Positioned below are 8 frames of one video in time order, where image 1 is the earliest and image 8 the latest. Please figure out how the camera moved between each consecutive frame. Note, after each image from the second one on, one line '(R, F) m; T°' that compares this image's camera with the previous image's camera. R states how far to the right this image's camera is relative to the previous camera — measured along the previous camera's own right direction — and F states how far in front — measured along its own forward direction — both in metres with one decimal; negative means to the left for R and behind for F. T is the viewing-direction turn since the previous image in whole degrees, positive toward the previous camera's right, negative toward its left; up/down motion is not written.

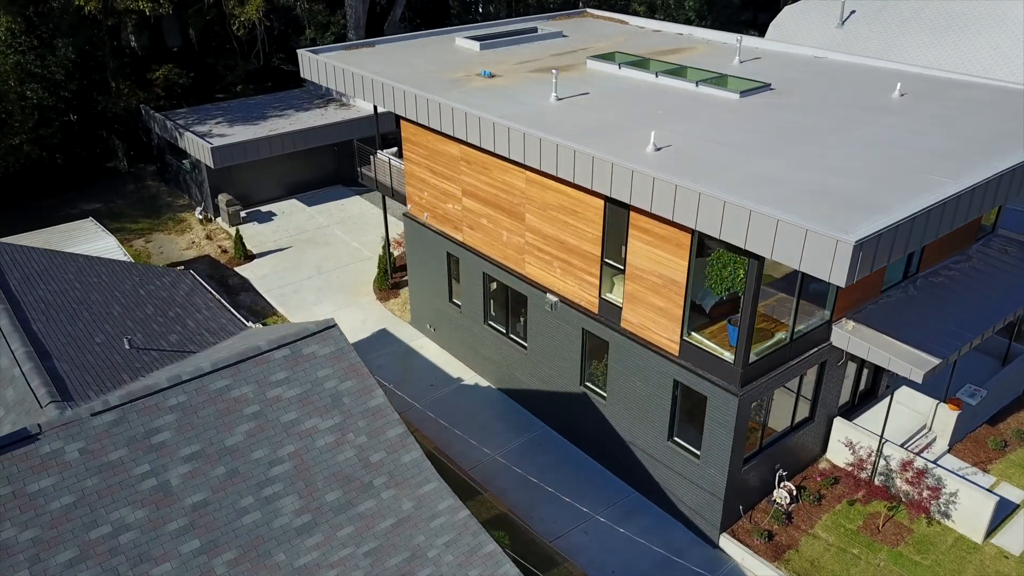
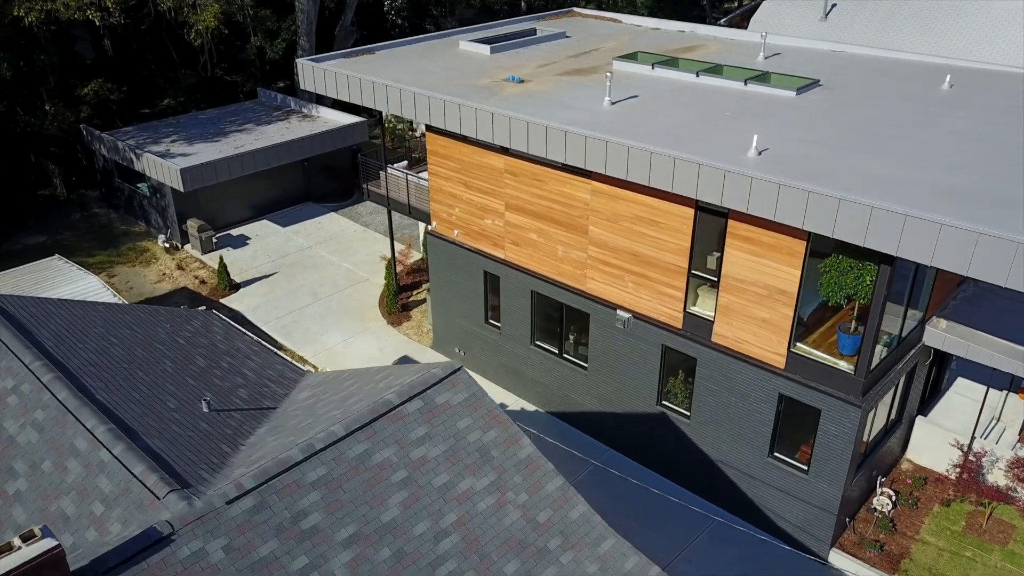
(-2.8, +1.2) m; +7°
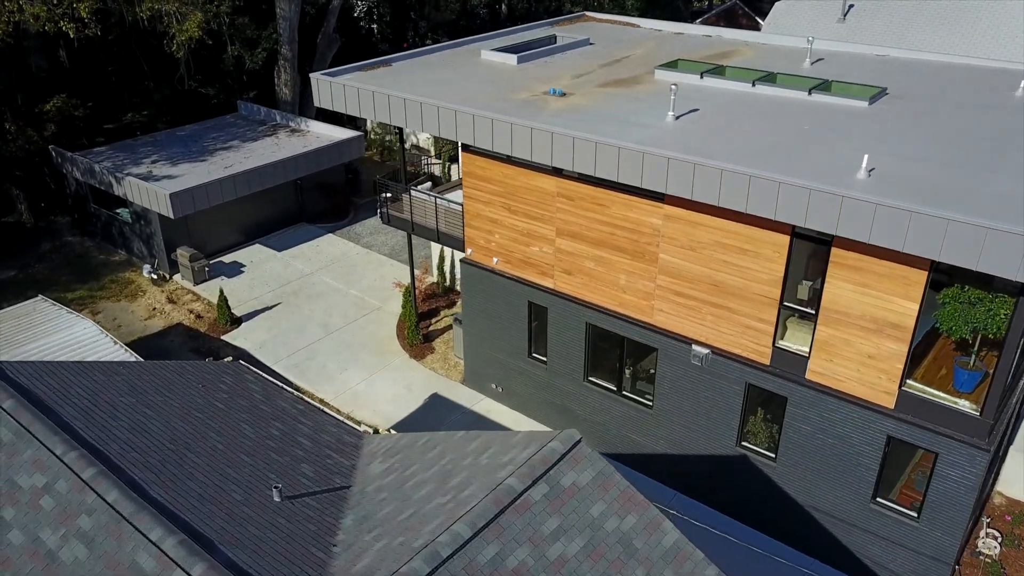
(-1.7, +1.4) m; +3°
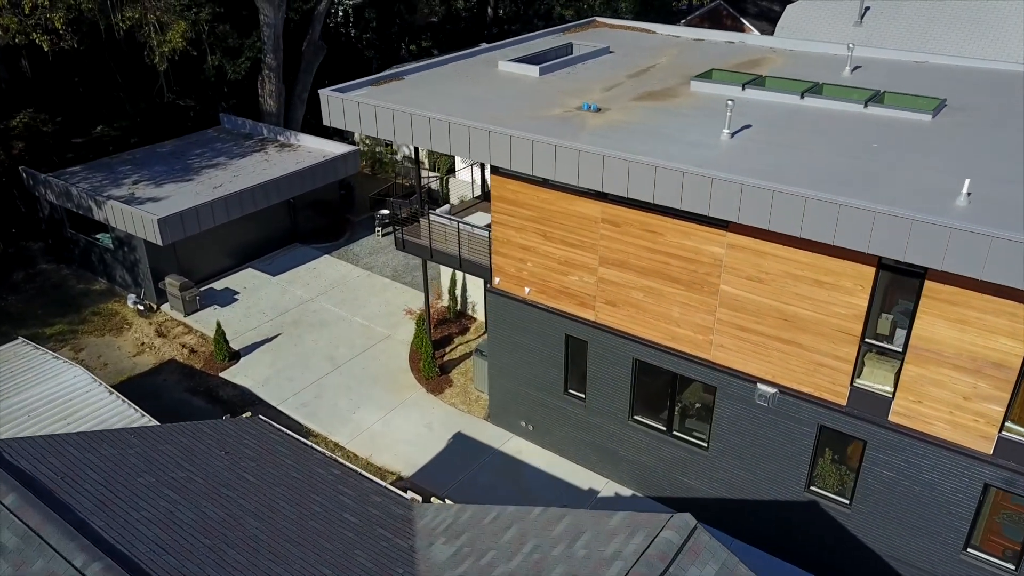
(-1.1, +1.2) m; +2°
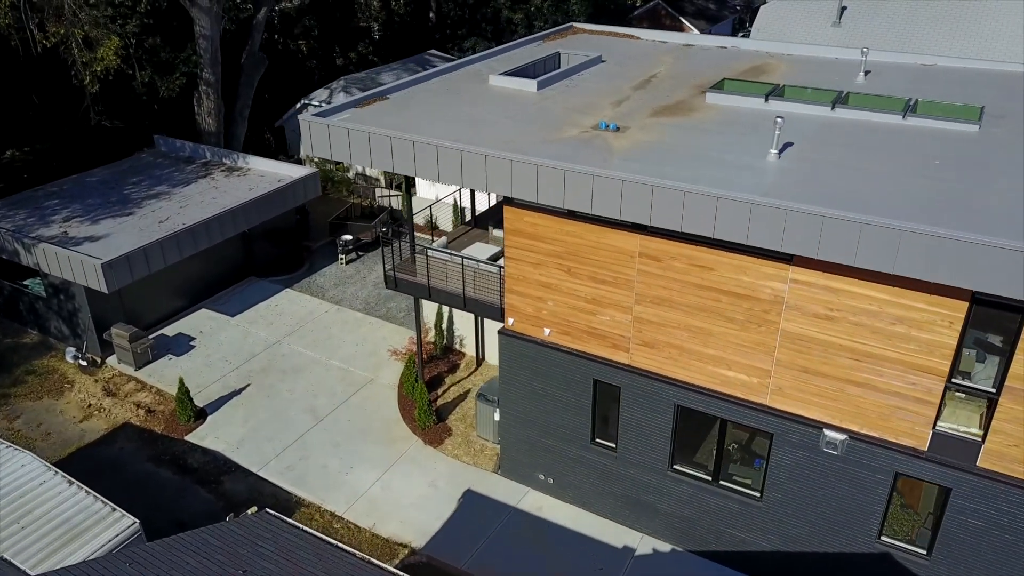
(-1.4, +1.5) m; +5°
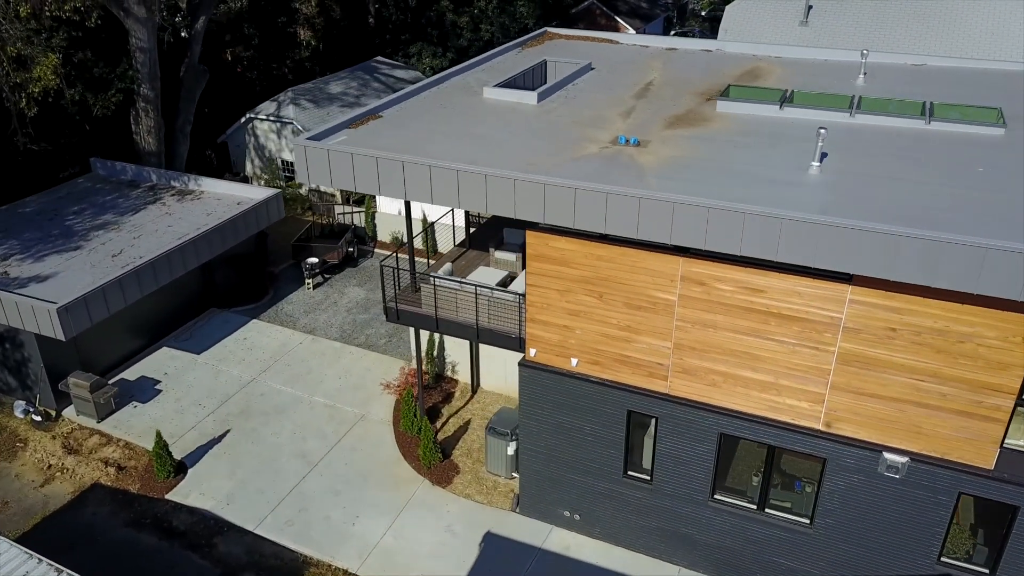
(-1.4, +0.9) m; +5°
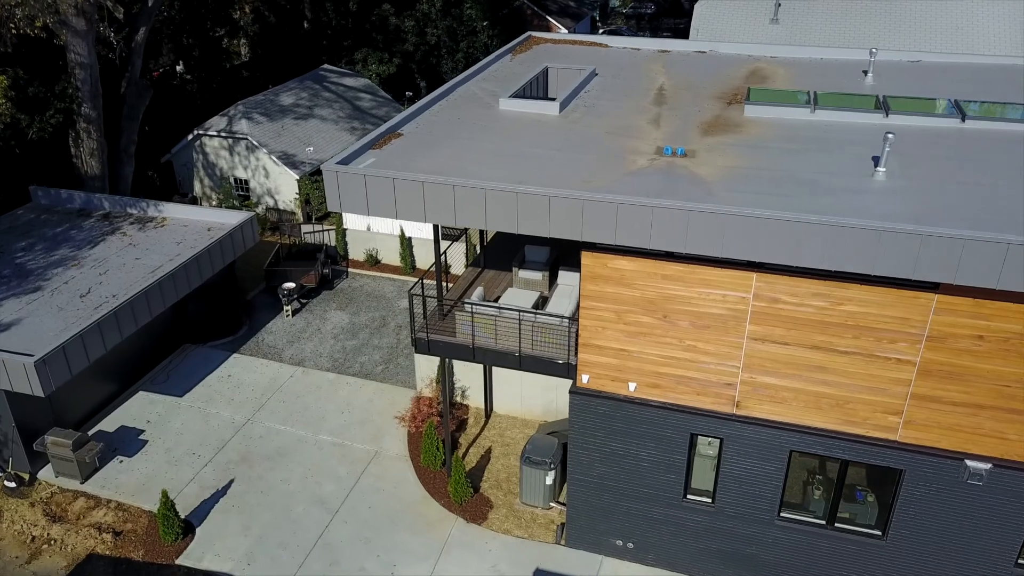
(-1.8, +0.8) m; +6°
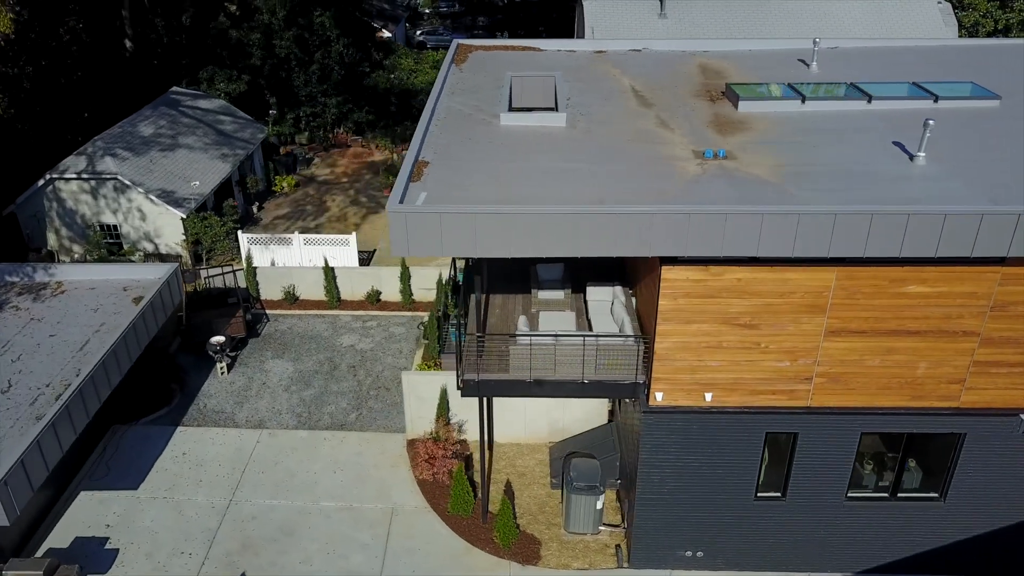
(-3.4, +1.2) m; +14°
